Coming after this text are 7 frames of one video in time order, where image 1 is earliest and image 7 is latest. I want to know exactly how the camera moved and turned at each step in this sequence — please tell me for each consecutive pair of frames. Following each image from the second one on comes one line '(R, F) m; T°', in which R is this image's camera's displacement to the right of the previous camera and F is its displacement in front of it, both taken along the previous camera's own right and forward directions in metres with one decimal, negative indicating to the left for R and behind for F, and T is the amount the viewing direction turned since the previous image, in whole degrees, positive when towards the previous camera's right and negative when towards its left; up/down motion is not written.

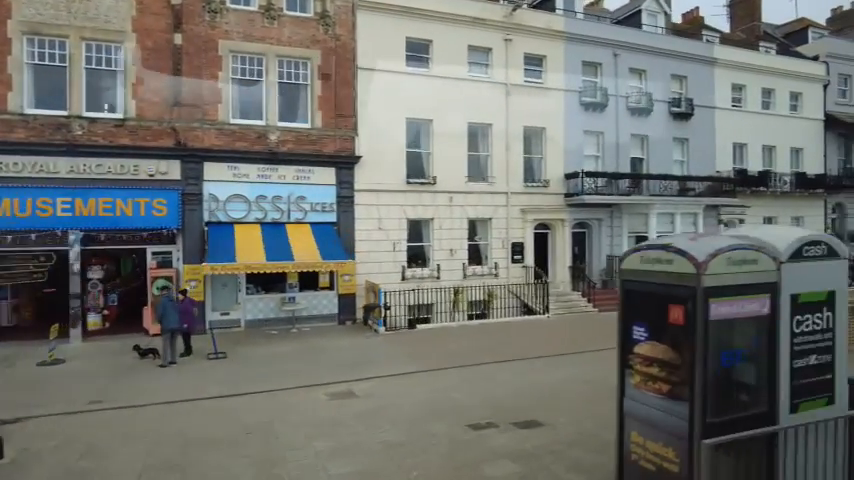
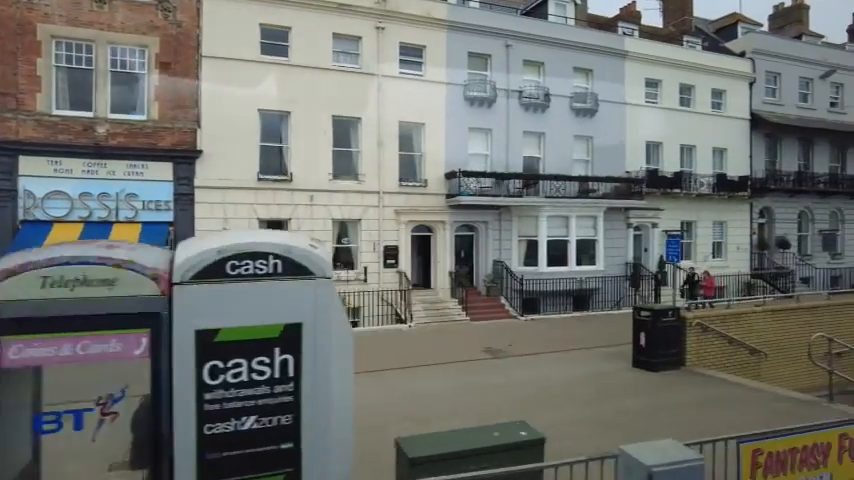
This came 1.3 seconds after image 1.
(+7.1, +1.3) m; 0°
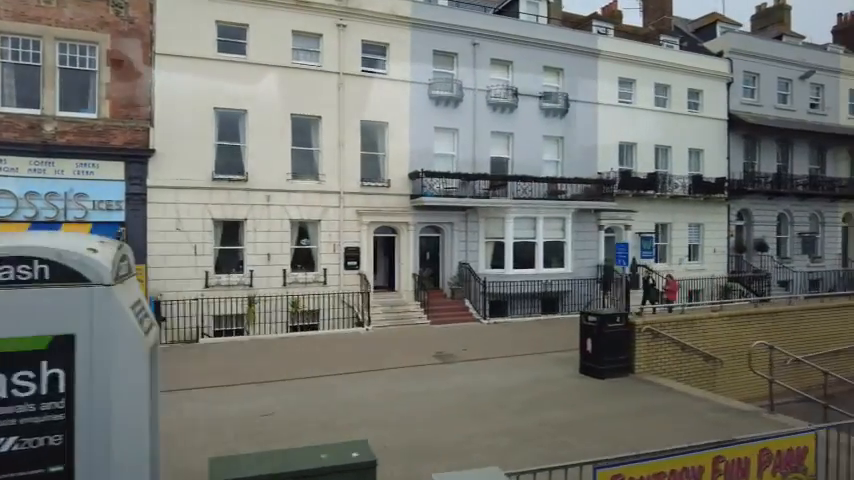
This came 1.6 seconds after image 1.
(+2.0, +0.3) m; 0°
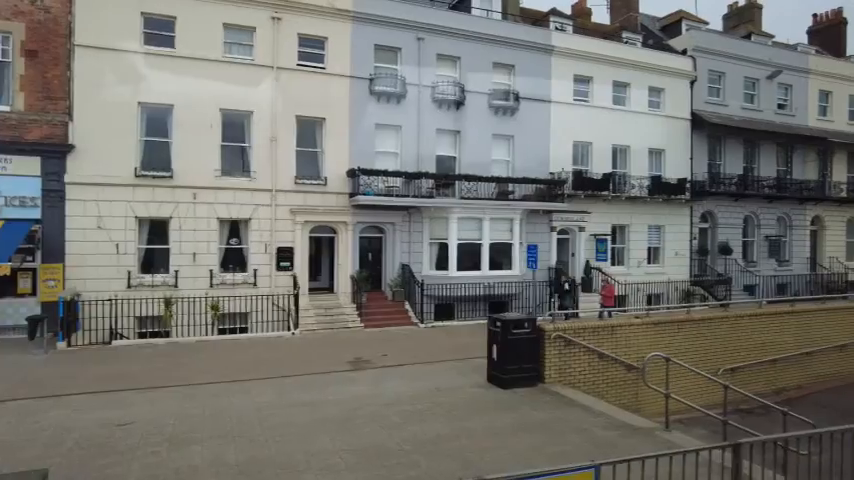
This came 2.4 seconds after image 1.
(+3.2, +0.6) m; 0°
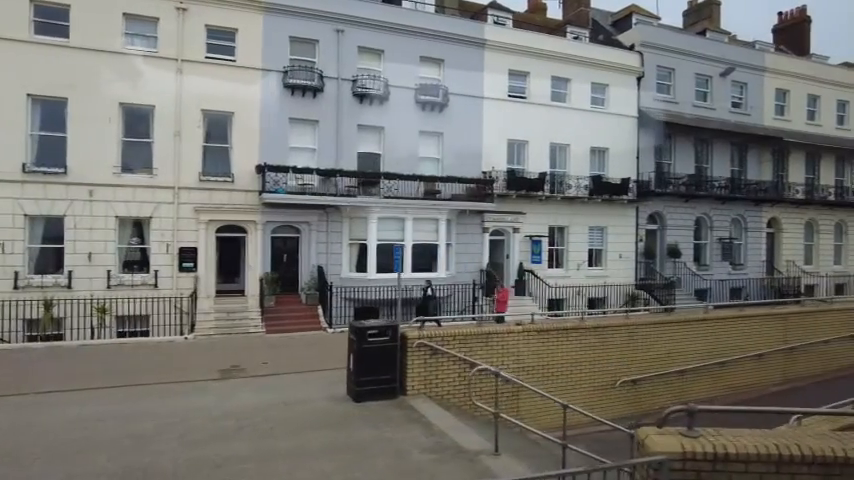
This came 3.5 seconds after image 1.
(+4.3, +0.8) m; 0°
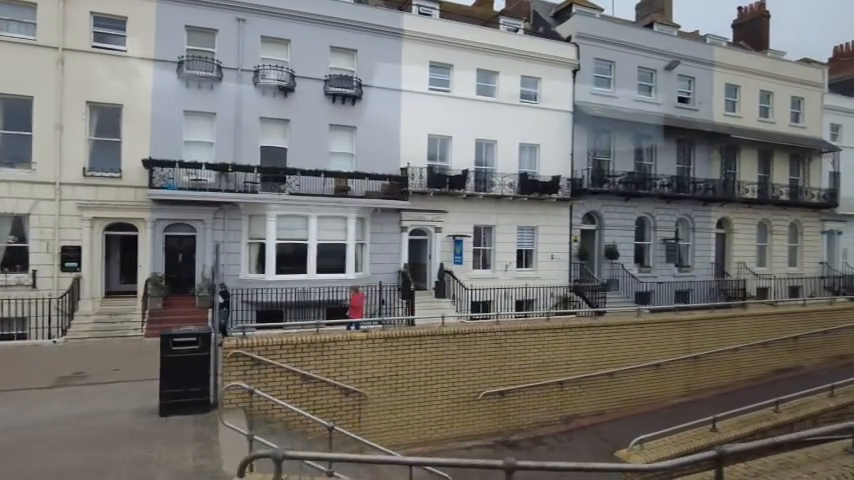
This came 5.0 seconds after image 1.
(+4.8, +0.9) m; 0°
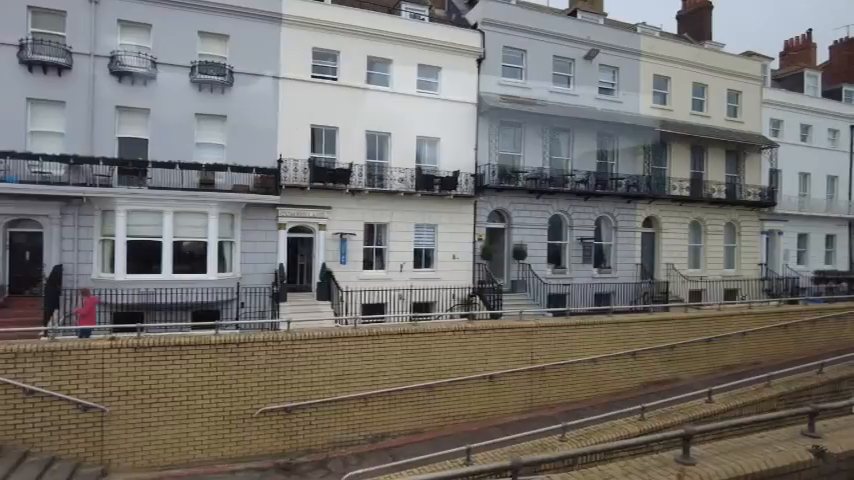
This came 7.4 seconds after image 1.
(+6.4, +1.2) m; 0°
